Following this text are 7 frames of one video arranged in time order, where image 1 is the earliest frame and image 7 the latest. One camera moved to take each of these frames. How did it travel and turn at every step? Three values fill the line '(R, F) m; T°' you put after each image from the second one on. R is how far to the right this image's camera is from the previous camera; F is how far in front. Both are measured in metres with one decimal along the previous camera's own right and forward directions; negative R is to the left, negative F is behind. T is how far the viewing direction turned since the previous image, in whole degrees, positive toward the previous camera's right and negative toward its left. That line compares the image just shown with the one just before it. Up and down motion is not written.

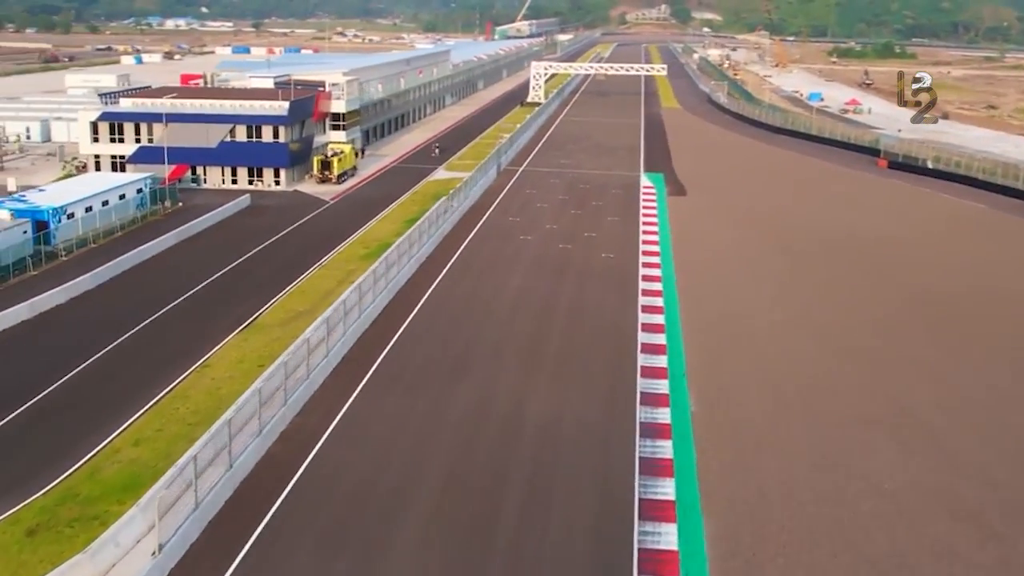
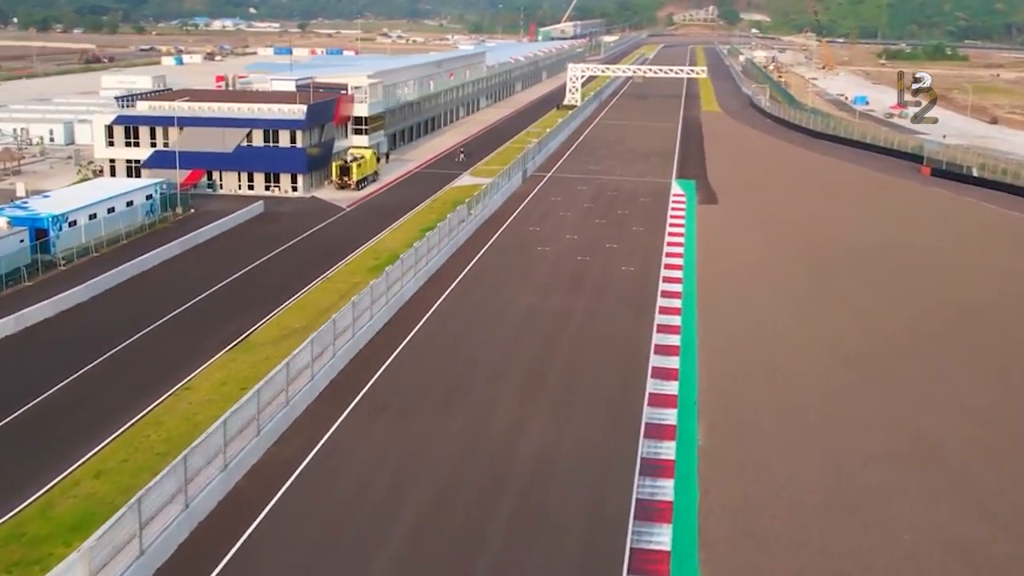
(+0.8, +1.6) m; -2°
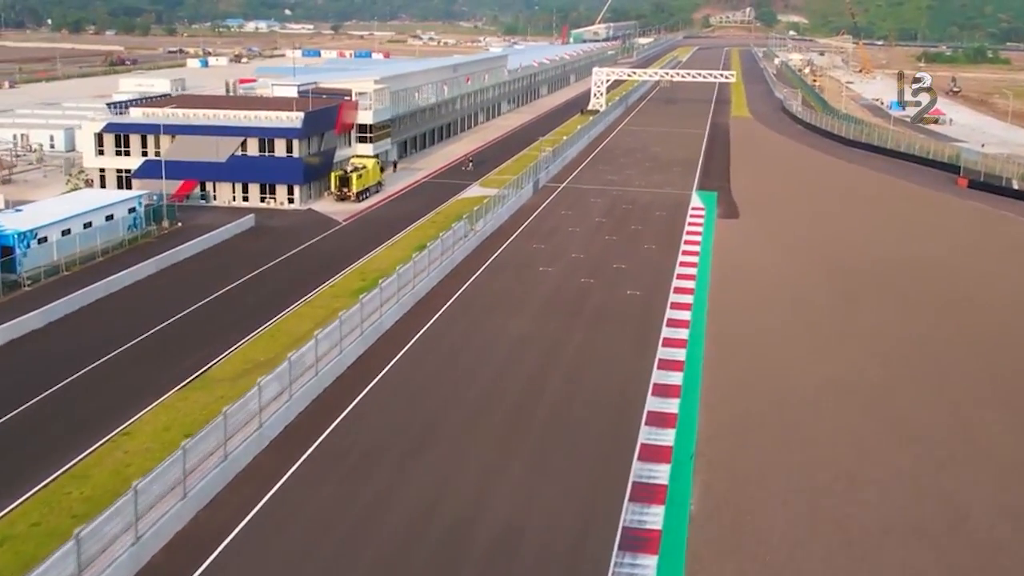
(+0.9, +2.5) m; -2°
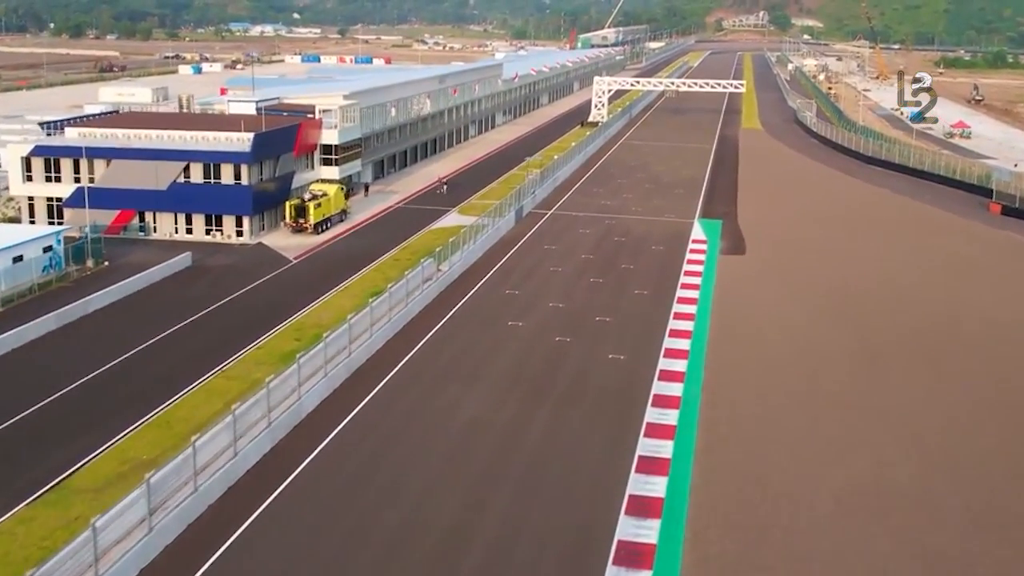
(+1.0, +4.9) m; -1°
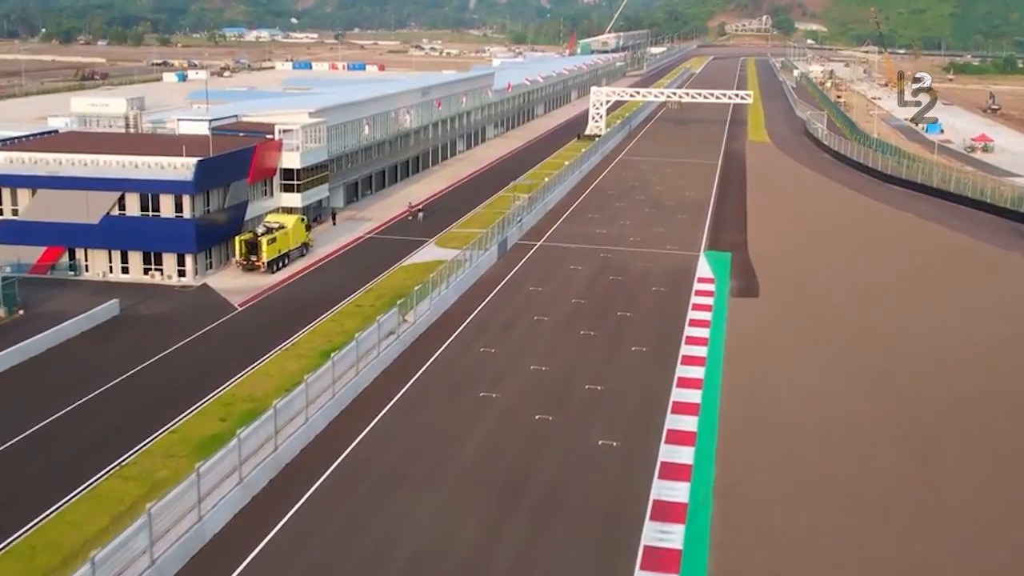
(+0.5, +4.6) m; 0°
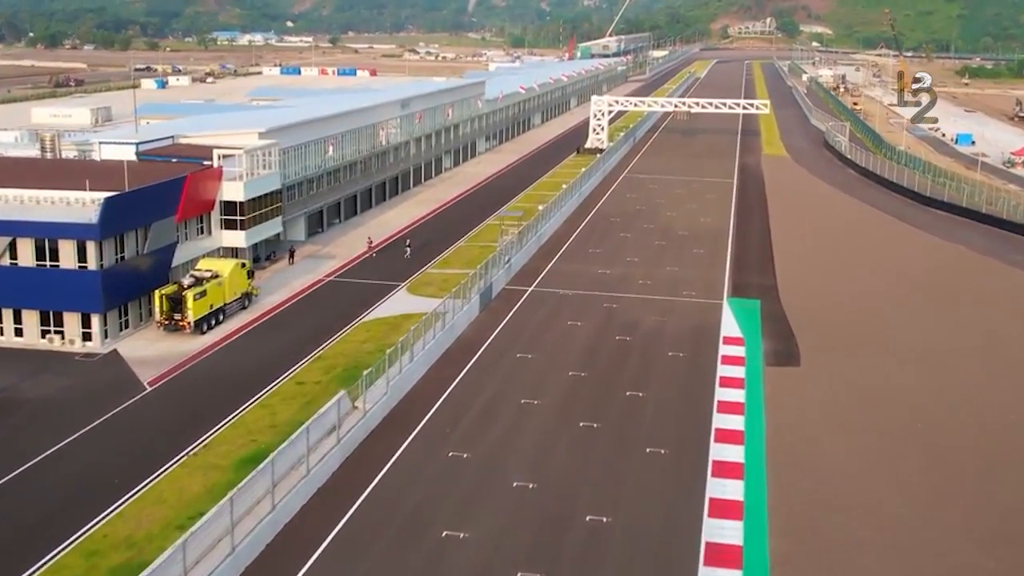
(+0.3, +6.3) m; 0°
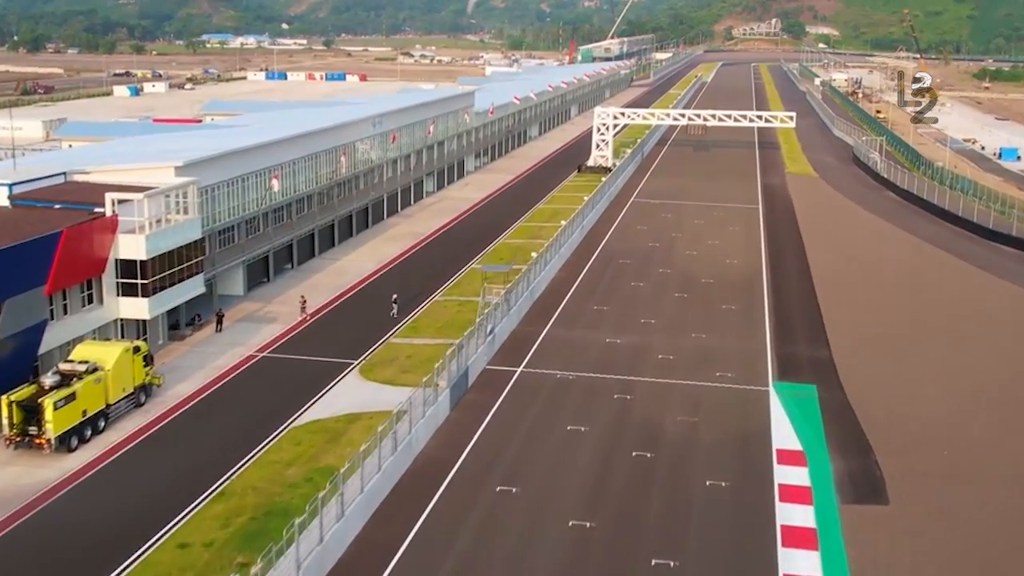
(+0.3, +7.3) m; 0°
